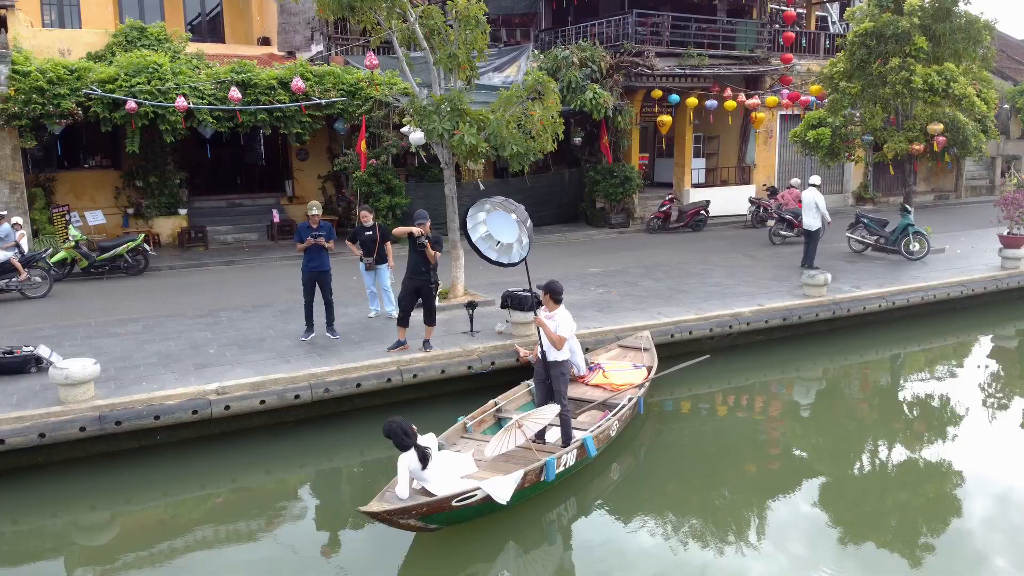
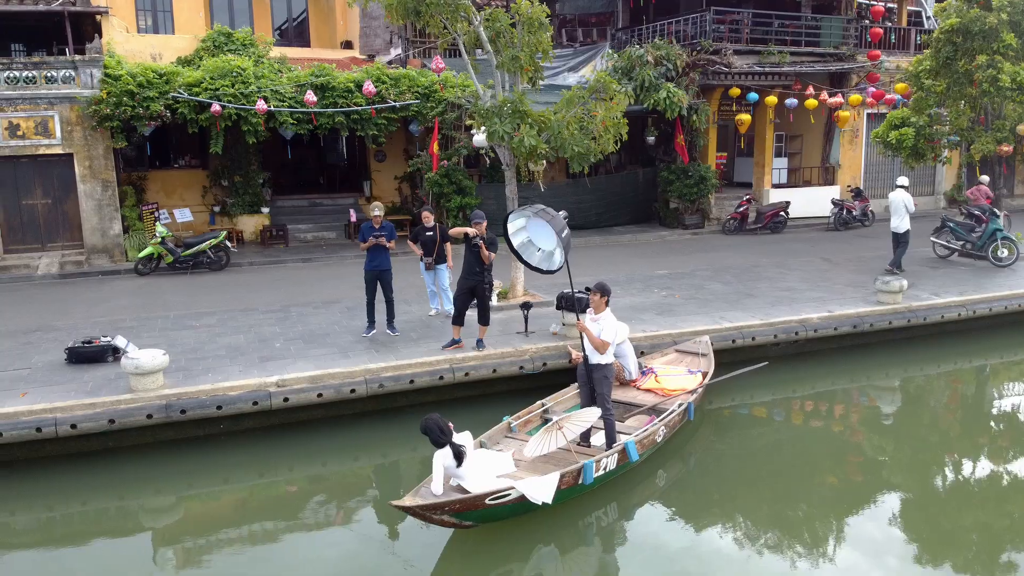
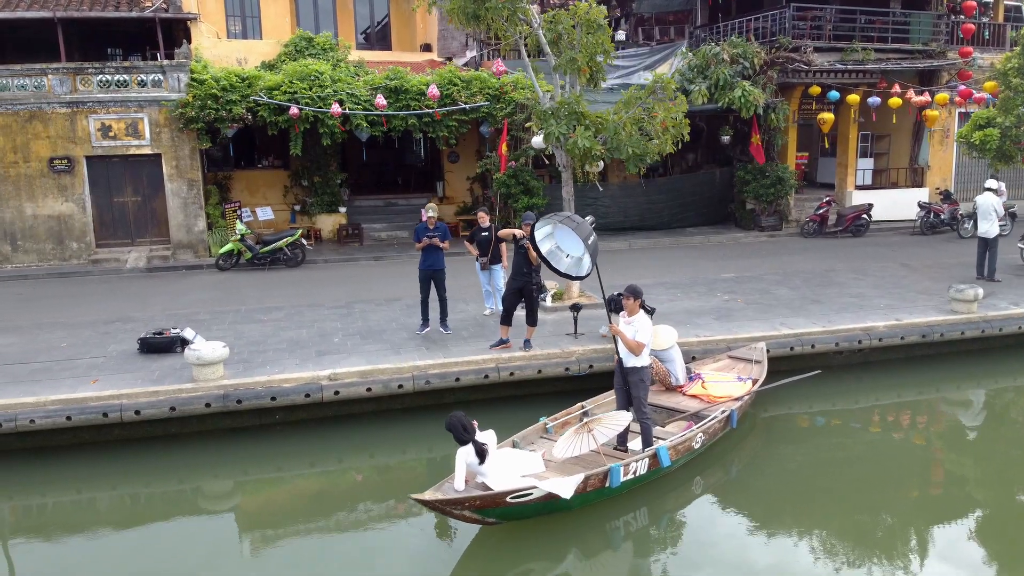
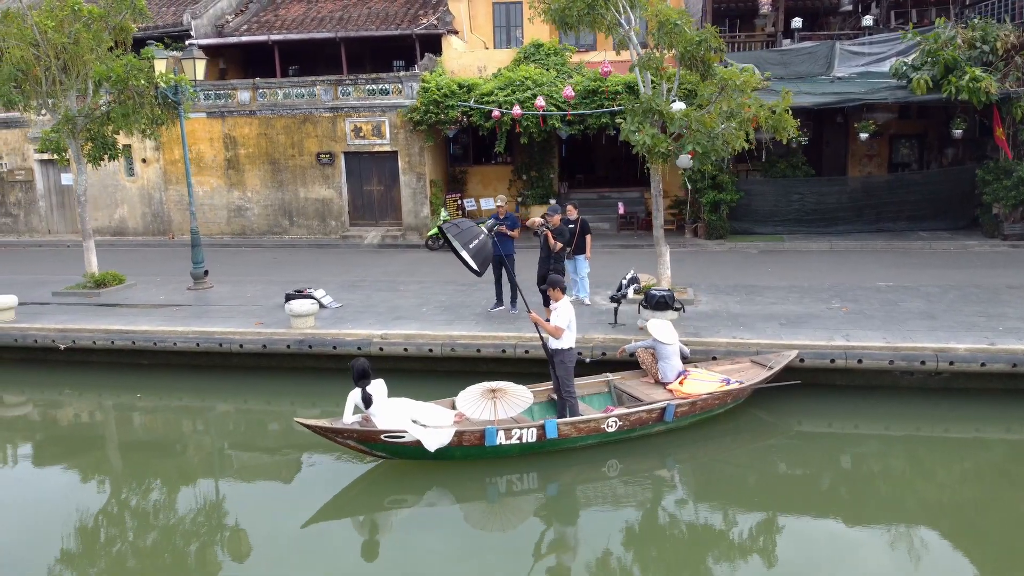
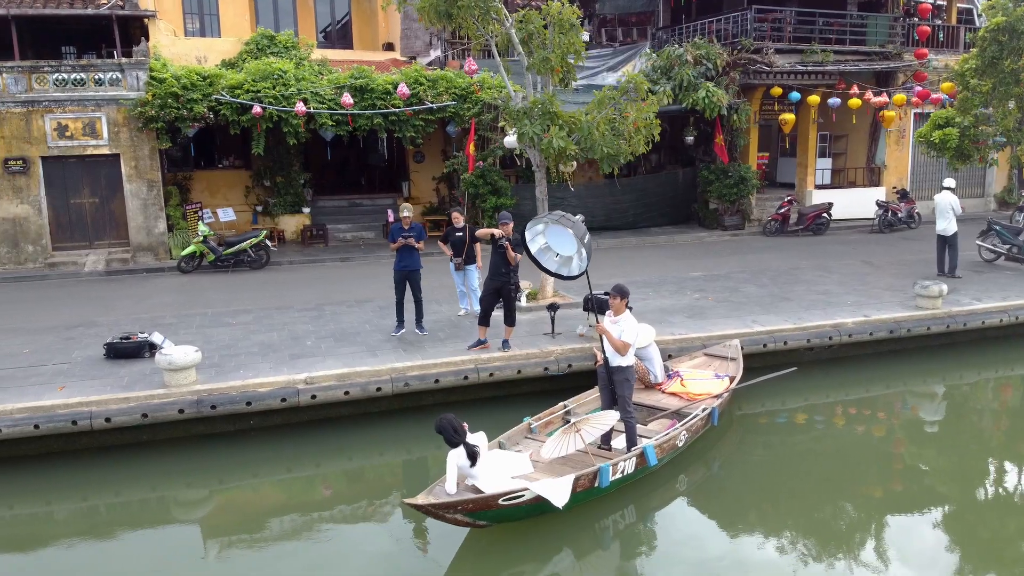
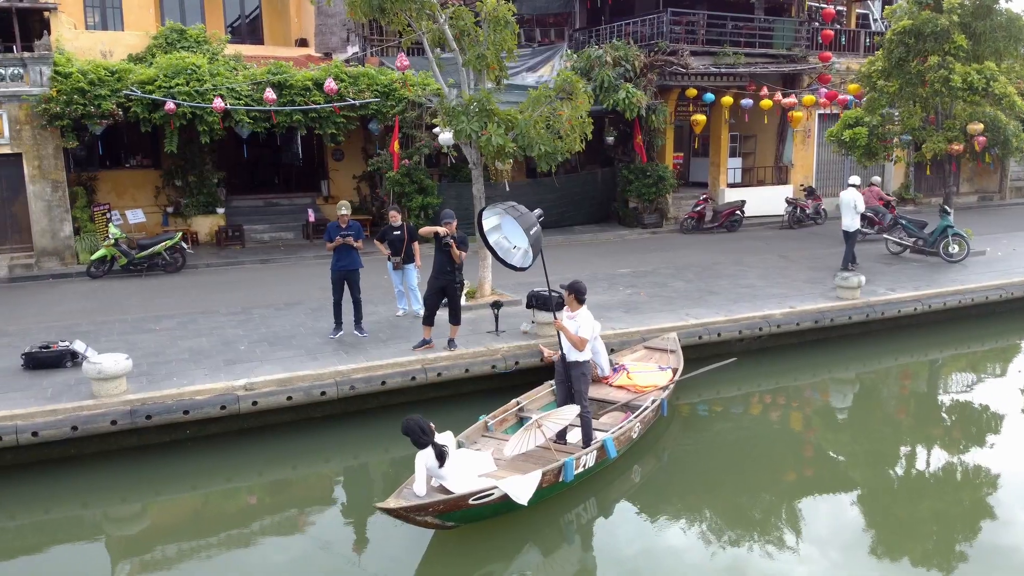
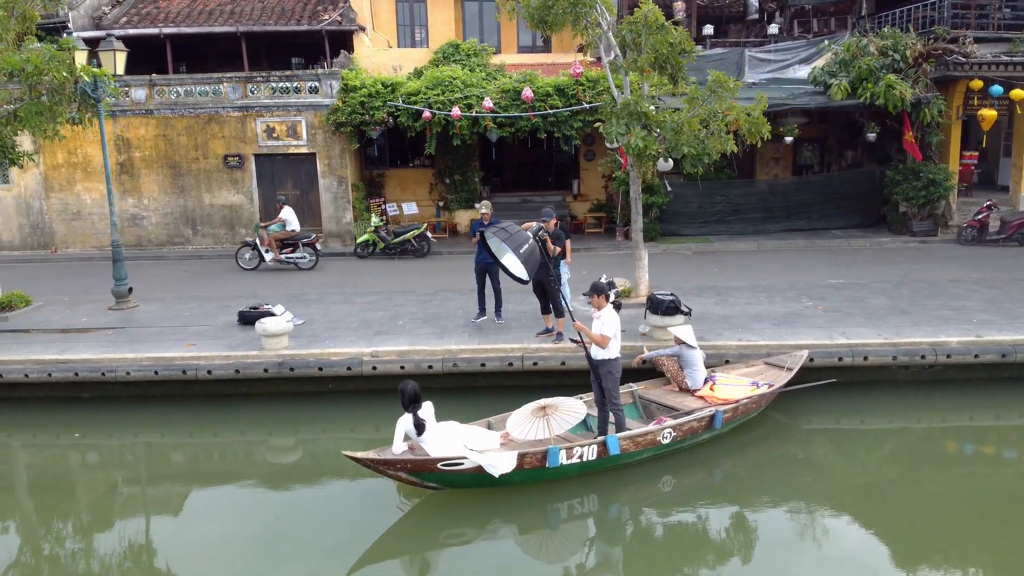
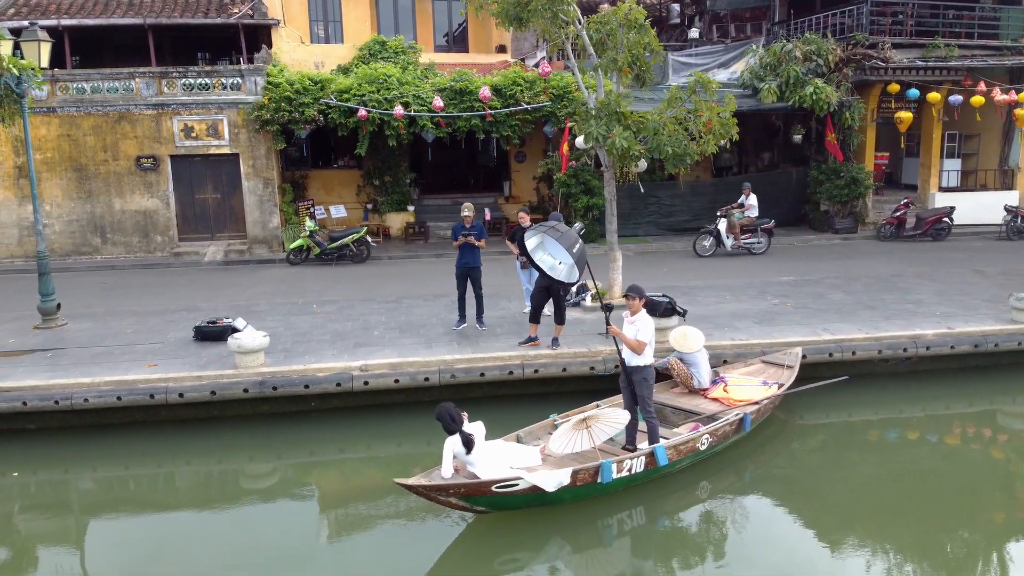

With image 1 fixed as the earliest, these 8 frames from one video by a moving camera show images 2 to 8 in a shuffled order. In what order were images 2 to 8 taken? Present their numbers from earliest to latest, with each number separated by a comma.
6, 2, 5, 3, 8, 7, 4
